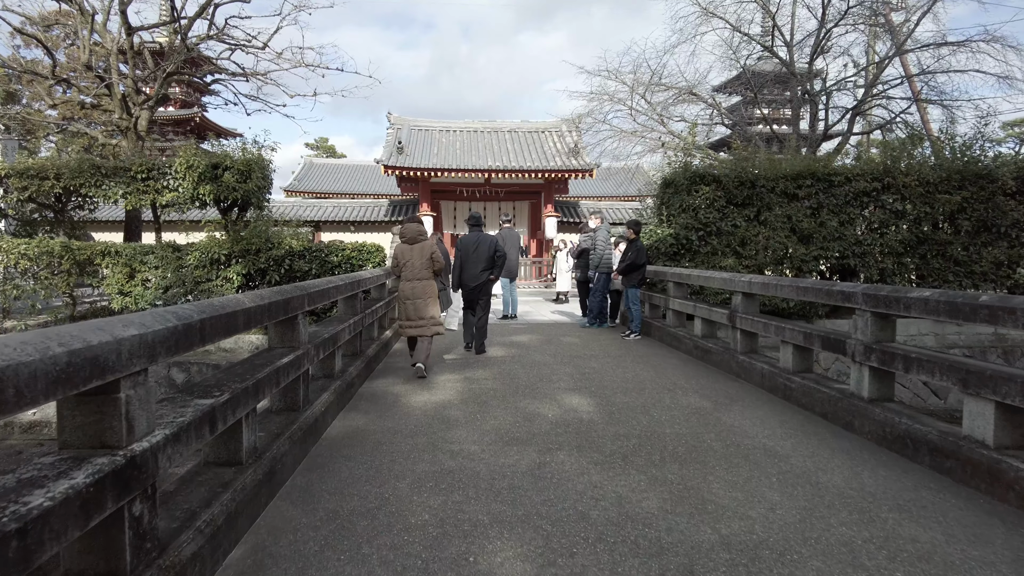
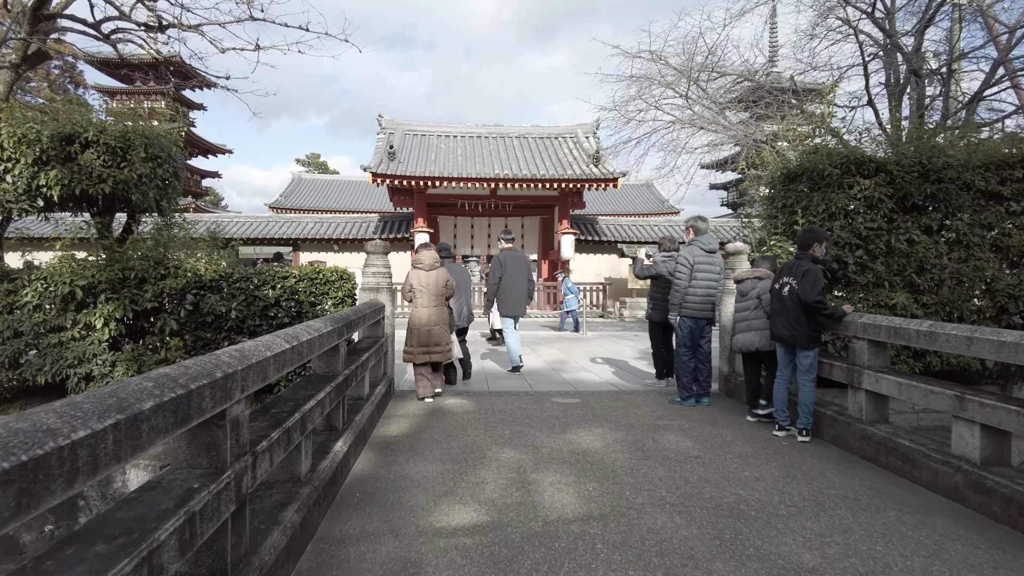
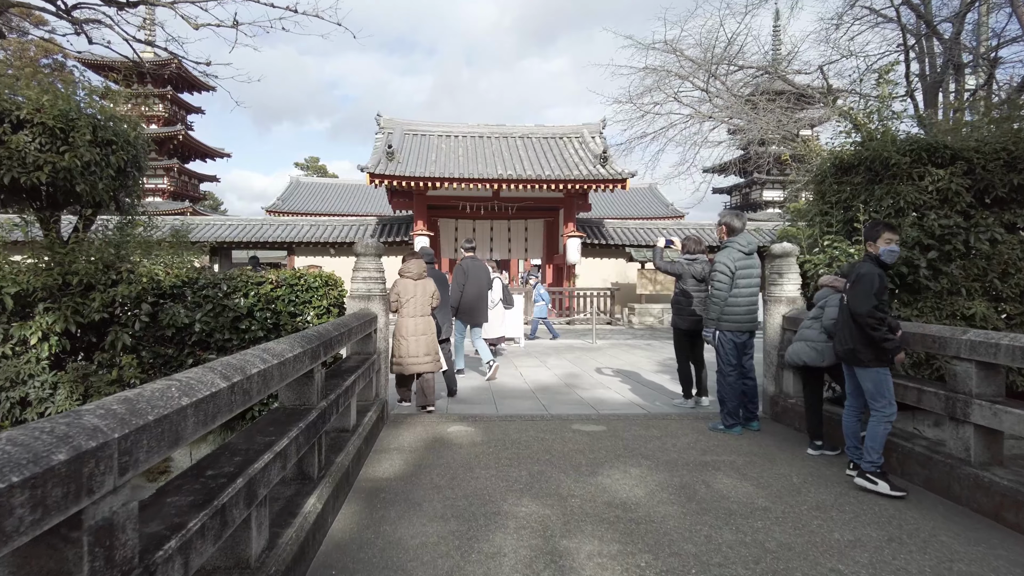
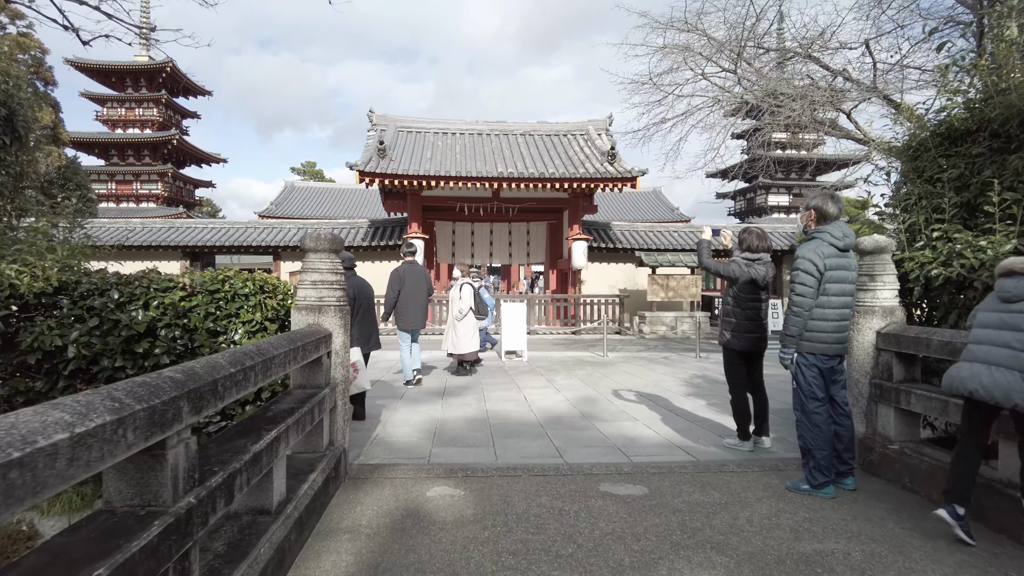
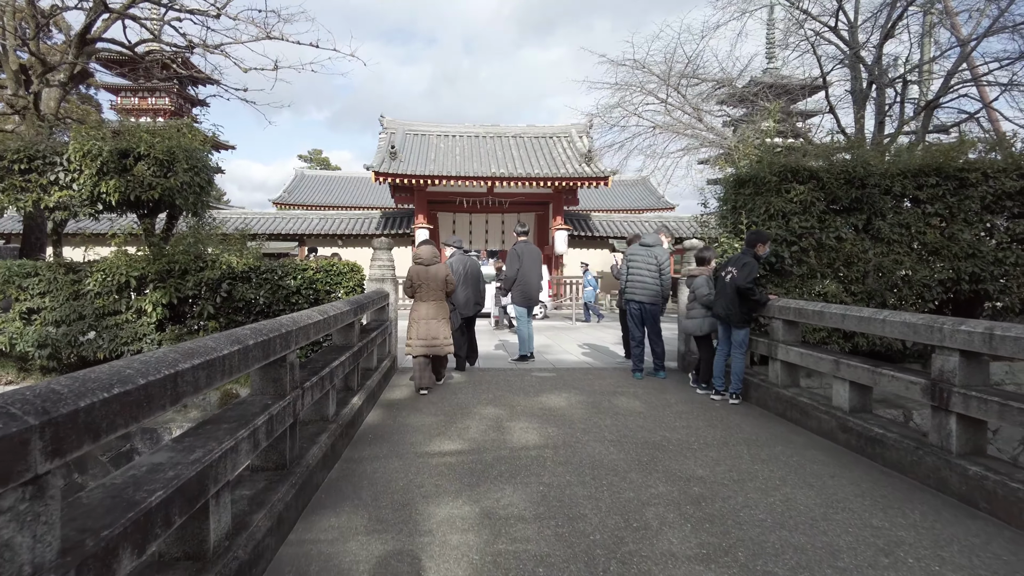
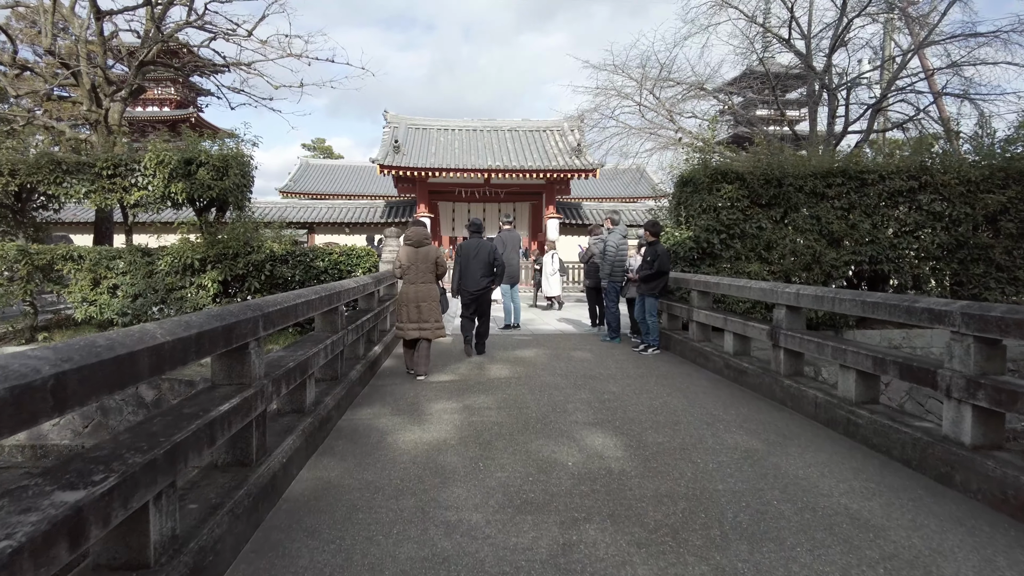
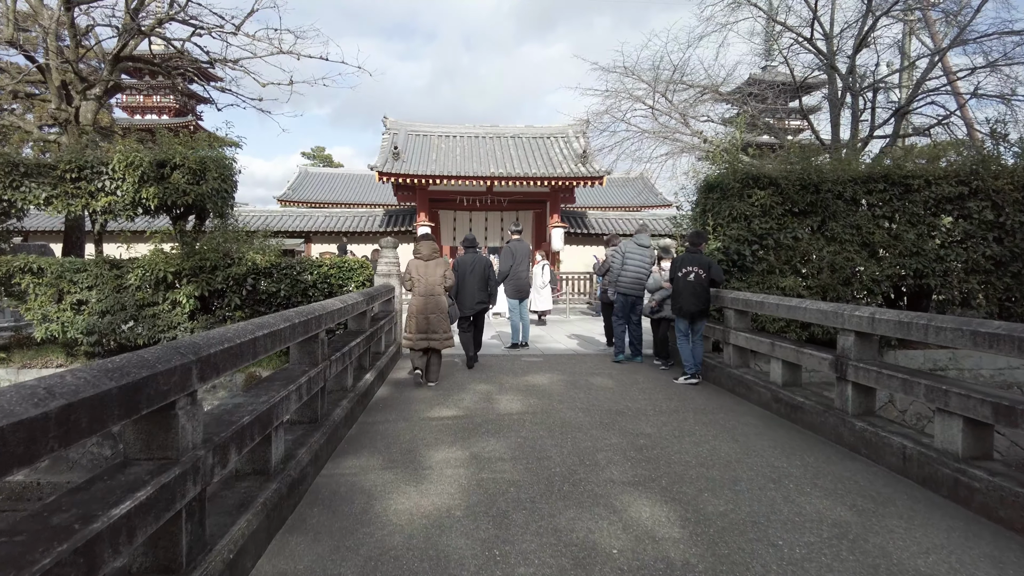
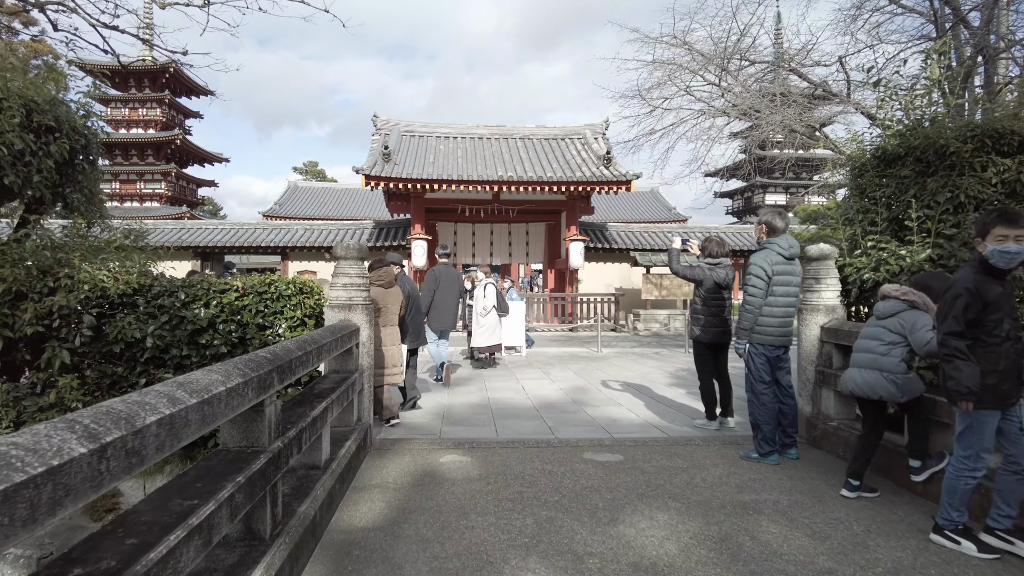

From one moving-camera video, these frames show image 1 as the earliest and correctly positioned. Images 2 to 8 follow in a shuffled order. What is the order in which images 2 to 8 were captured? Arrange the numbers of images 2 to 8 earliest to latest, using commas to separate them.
6, 7, 5, 2, 3, 8, 4
